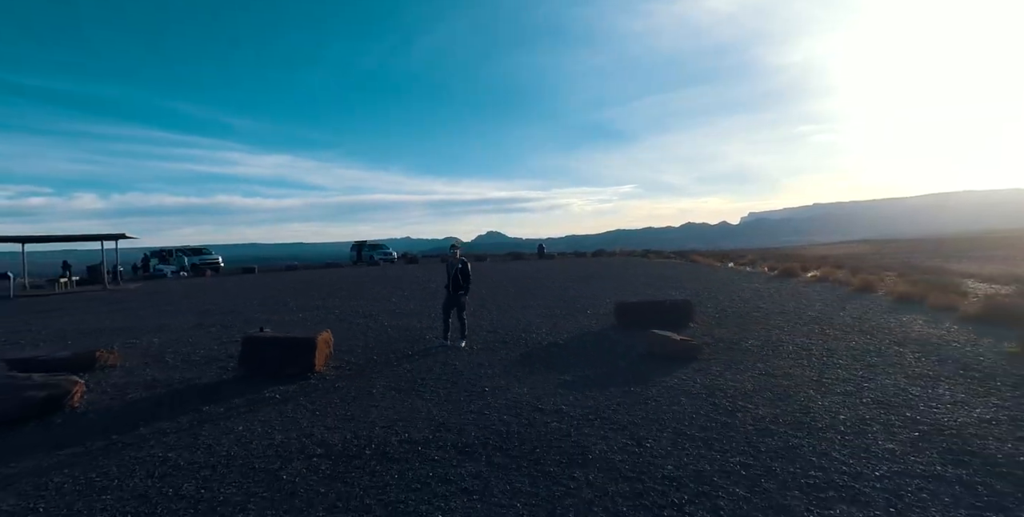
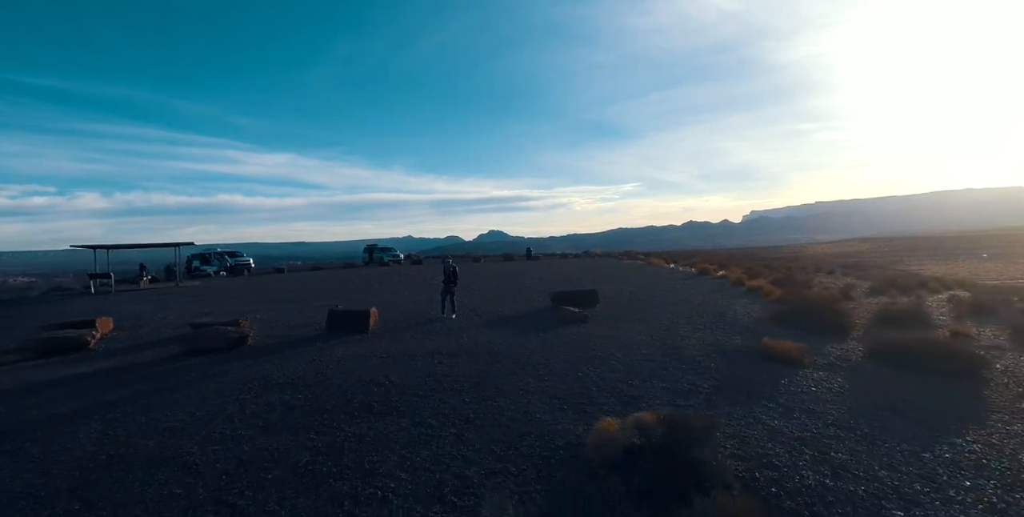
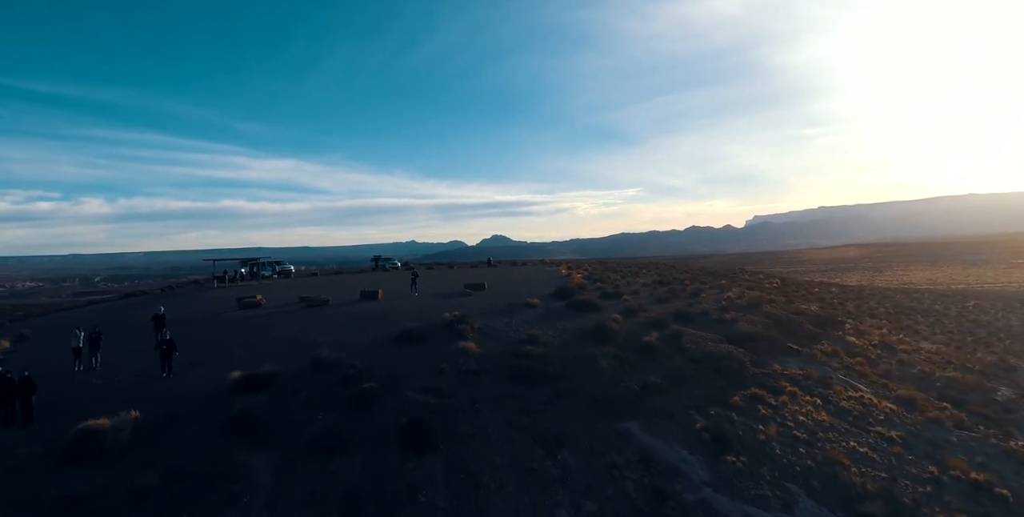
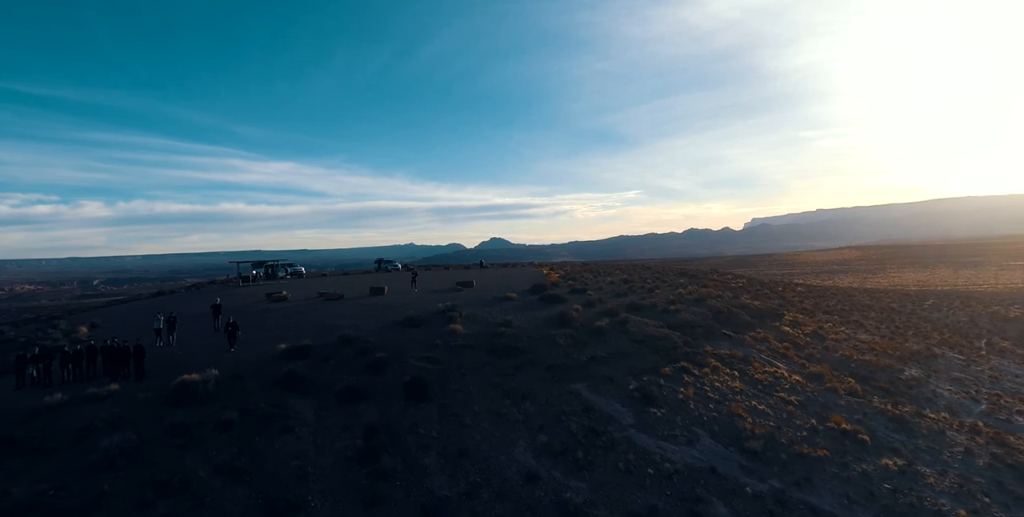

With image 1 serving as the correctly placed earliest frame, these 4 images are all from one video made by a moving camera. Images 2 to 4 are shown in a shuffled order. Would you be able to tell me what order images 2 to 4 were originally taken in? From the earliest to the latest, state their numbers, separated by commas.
2, 3, 4
